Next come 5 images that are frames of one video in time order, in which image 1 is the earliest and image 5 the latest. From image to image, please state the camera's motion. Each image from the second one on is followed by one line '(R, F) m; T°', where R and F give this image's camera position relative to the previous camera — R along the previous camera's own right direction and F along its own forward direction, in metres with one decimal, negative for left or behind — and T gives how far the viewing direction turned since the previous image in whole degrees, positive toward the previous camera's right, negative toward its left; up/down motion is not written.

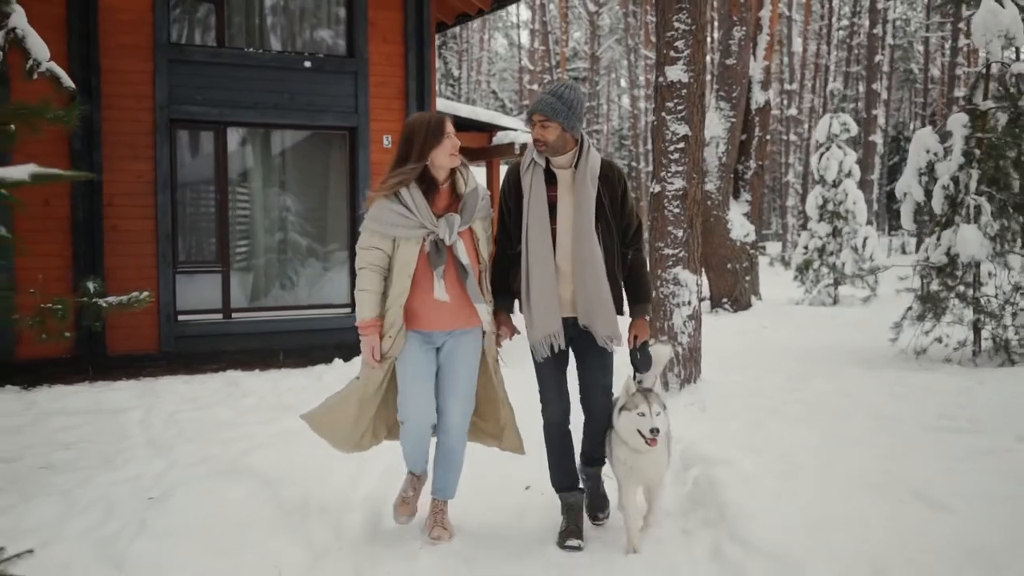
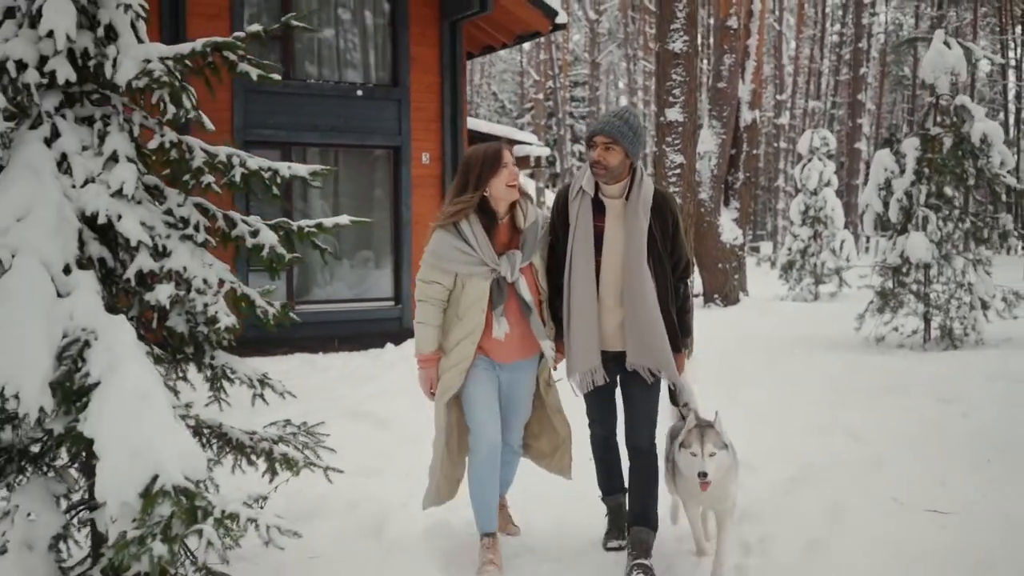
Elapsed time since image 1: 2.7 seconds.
(-0.3, -1.7) m; 0°
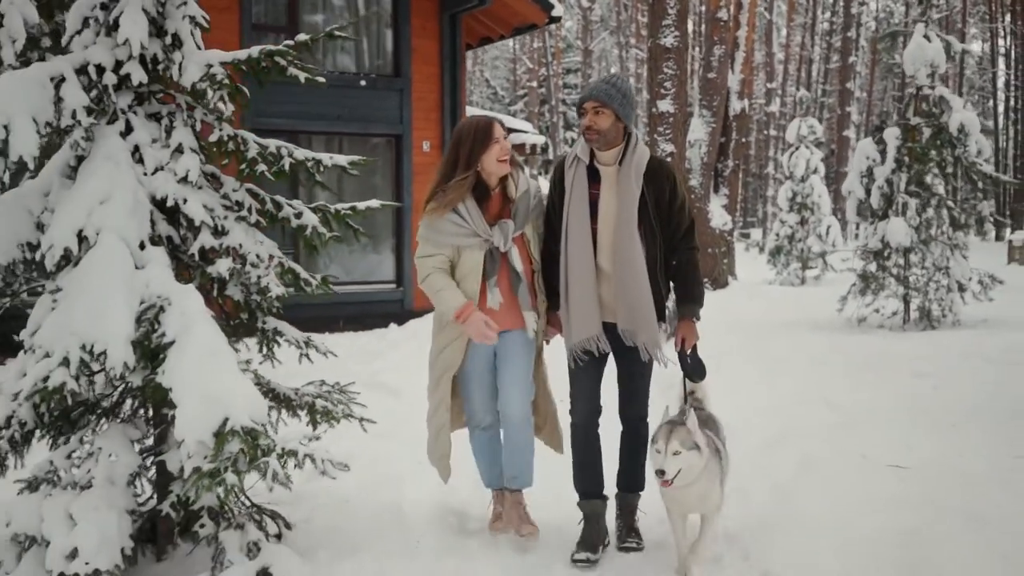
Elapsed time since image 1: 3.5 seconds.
(-0.1, -0.5) m; 0°
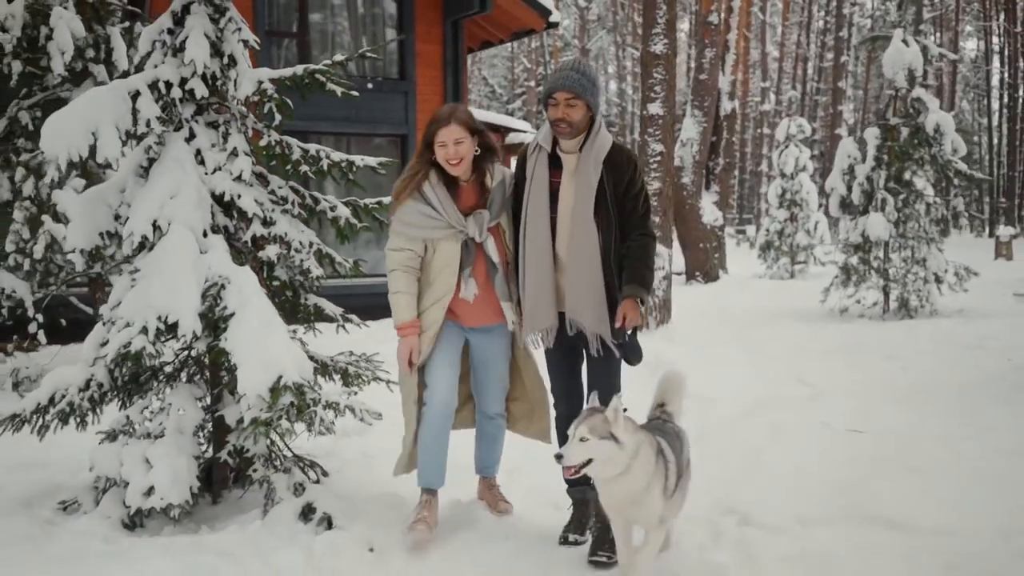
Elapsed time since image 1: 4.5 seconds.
(0.0, -0.7) m; 0°
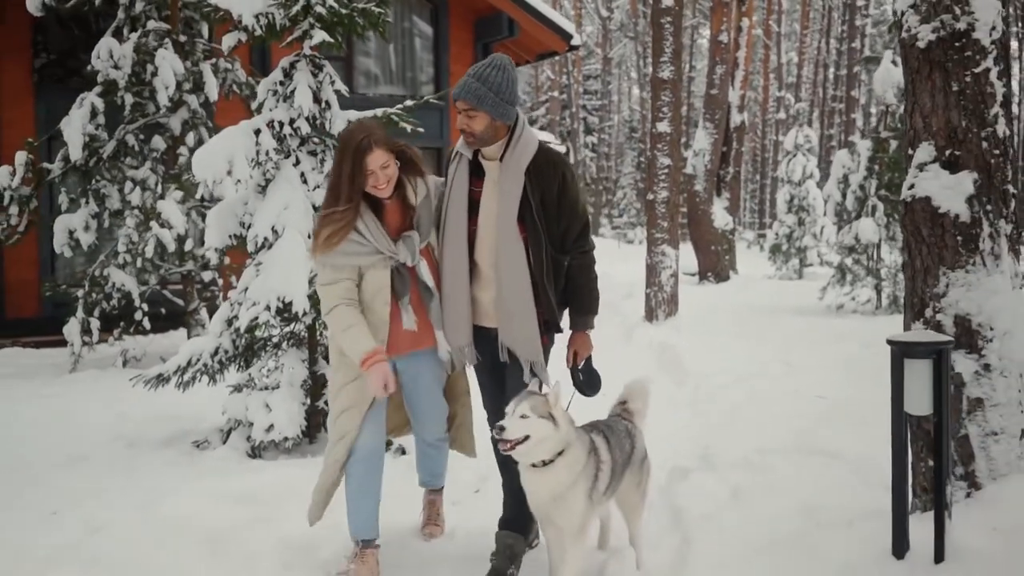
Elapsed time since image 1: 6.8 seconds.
(0.0, -1.3) m; -1°
